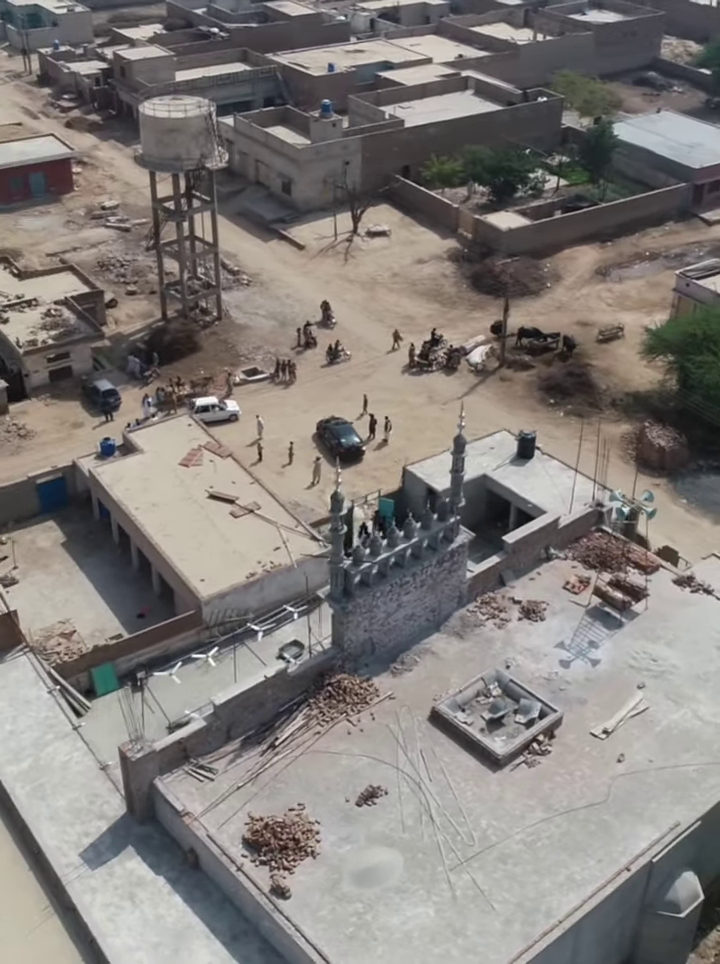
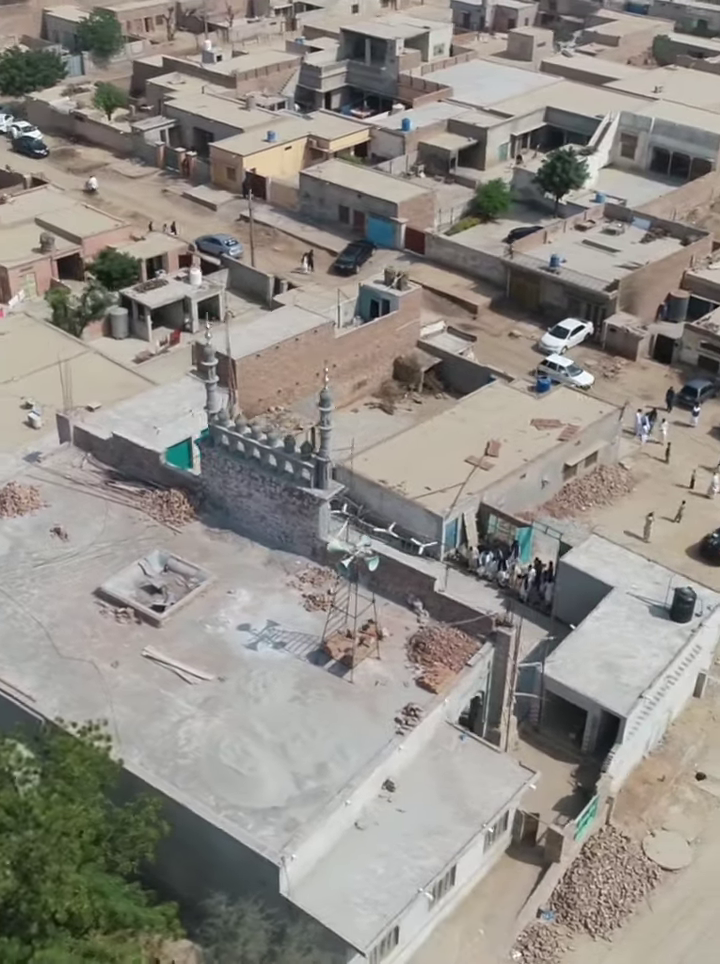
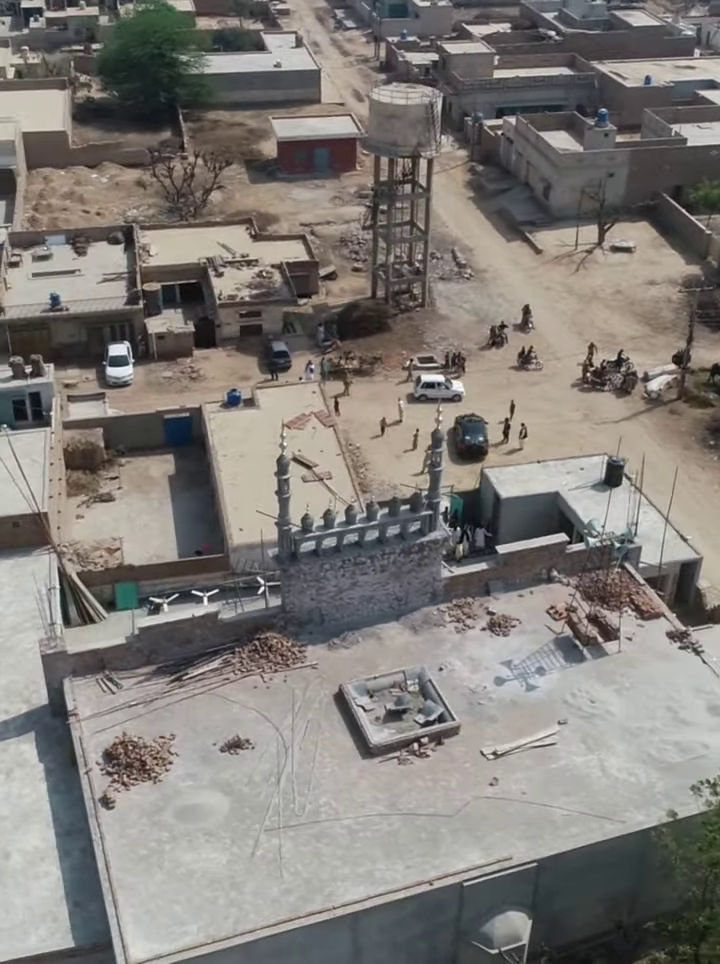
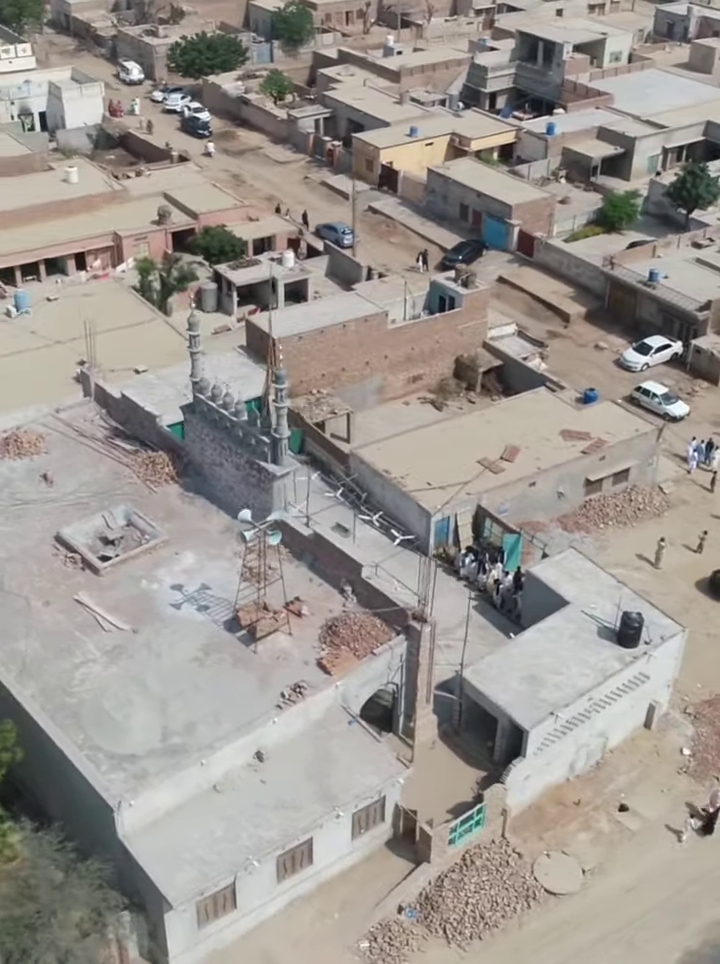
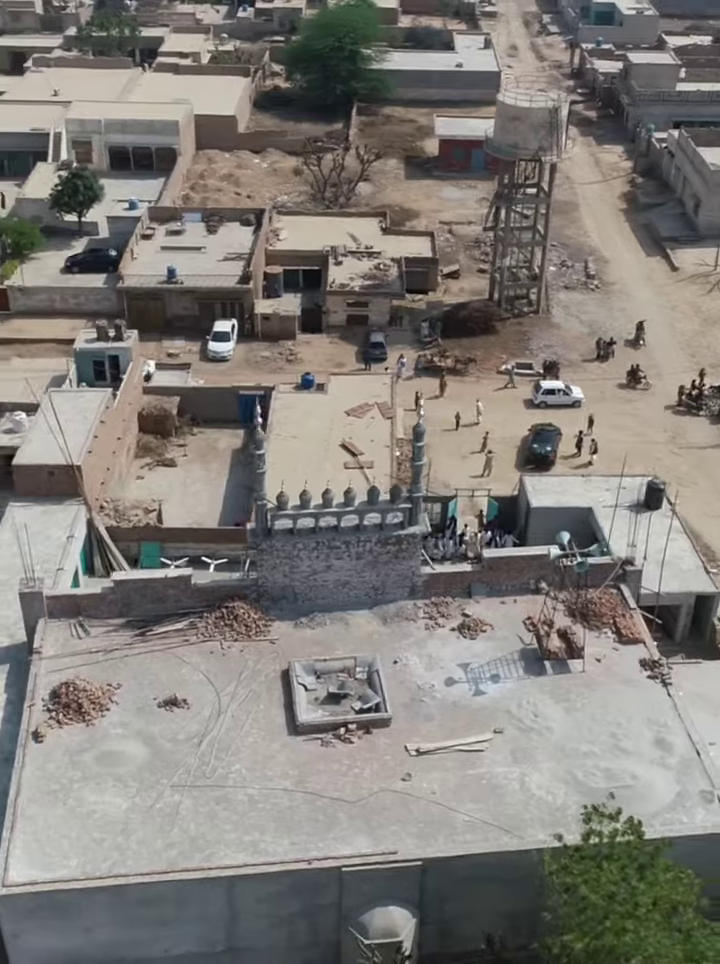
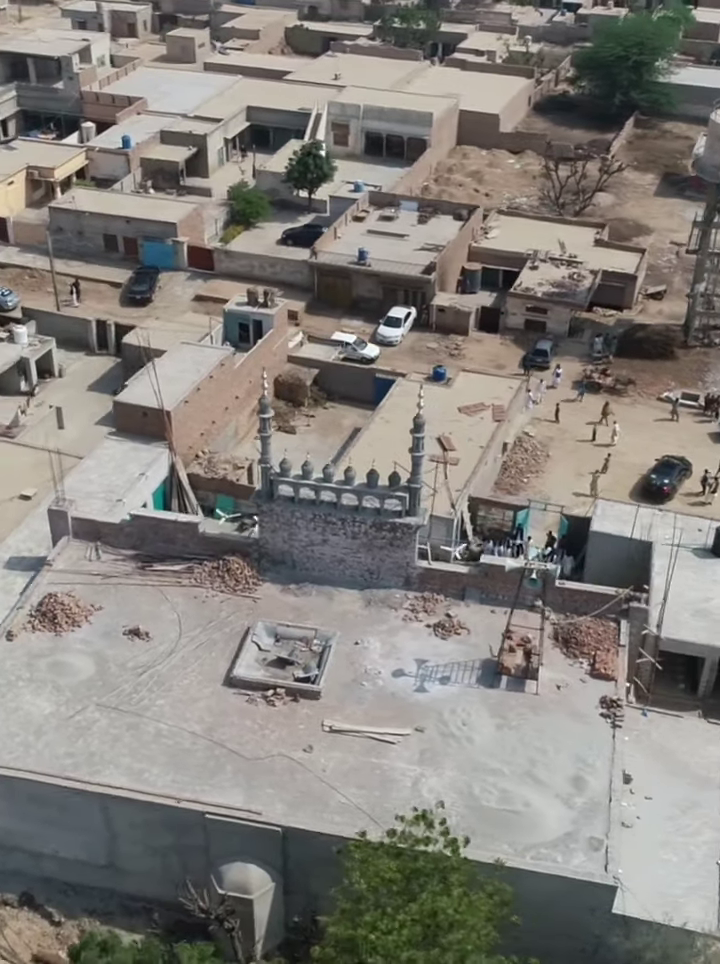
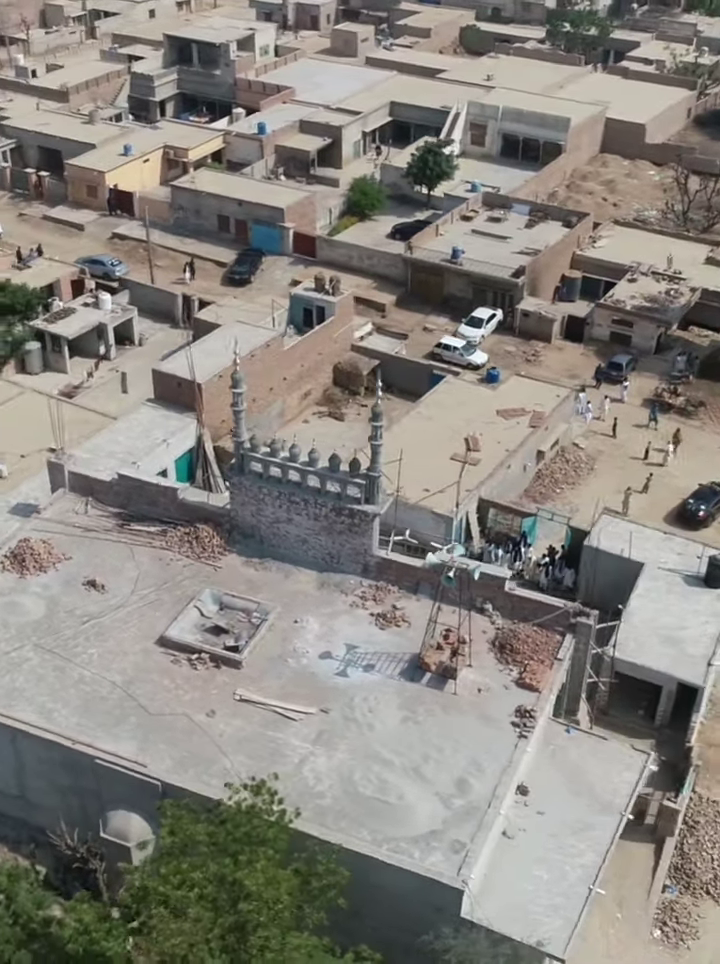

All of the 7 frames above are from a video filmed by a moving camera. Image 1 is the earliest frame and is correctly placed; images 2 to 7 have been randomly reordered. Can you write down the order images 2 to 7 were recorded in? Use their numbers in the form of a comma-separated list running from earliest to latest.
3, 5, 6, 7, 2, 4
